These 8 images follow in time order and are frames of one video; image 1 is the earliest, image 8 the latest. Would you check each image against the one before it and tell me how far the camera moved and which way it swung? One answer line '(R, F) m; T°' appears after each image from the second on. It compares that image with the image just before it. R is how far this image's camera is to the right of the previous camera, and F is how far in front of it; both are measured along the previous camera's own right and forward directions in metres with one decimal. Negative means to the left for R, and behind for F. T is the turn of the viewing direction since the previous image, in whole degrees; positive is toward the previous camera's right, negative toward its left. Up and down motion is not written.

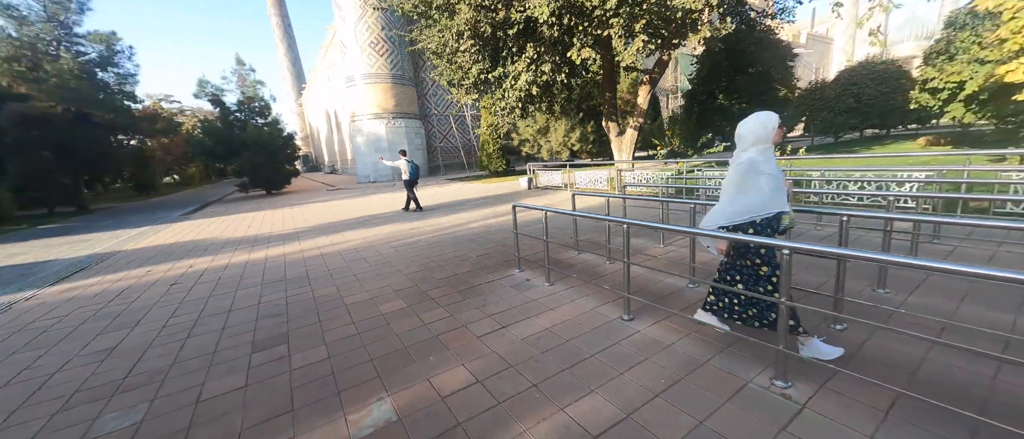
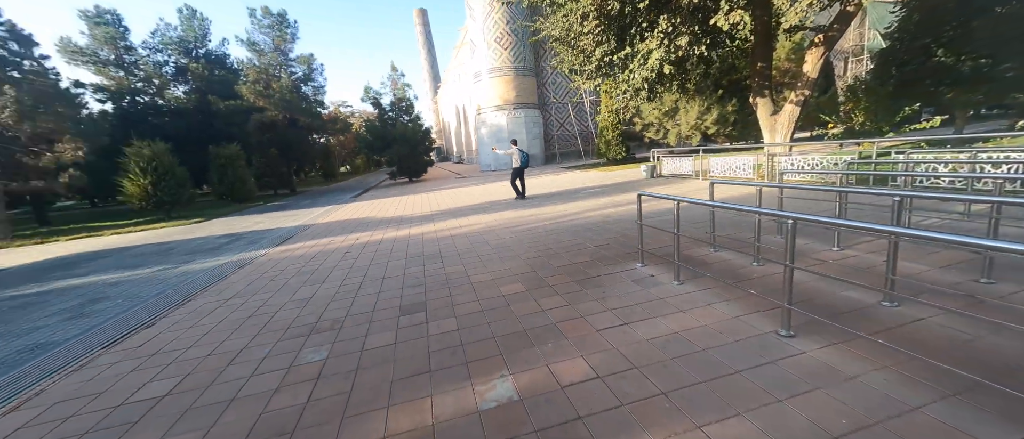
(-0.1, 0.0) m; -19°
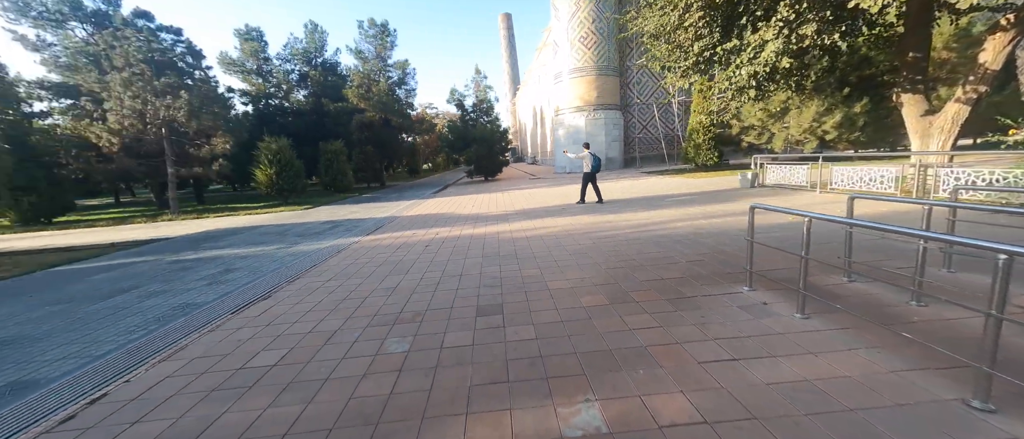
(-0.1, +0.1) m; -12°
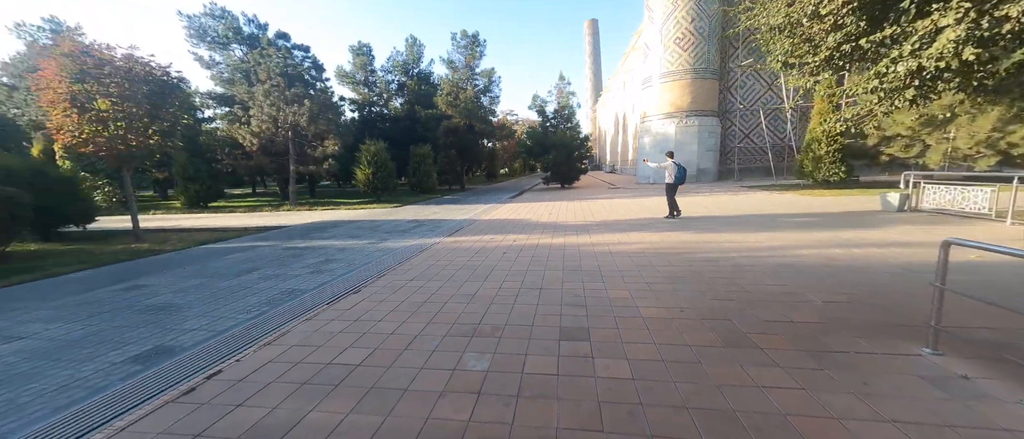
(-0.2, +0.2) m; -12°
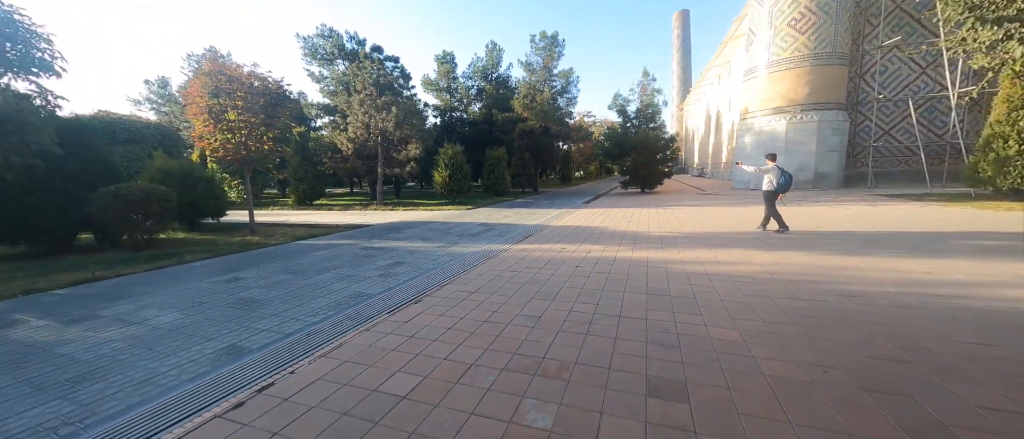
(0.0, +0.5) m; -12°
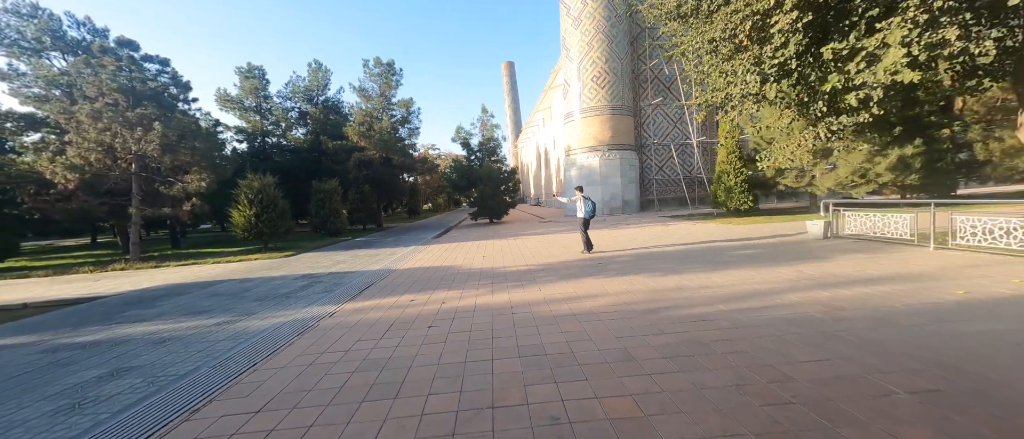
(+0.2, +1.0) m; +25°
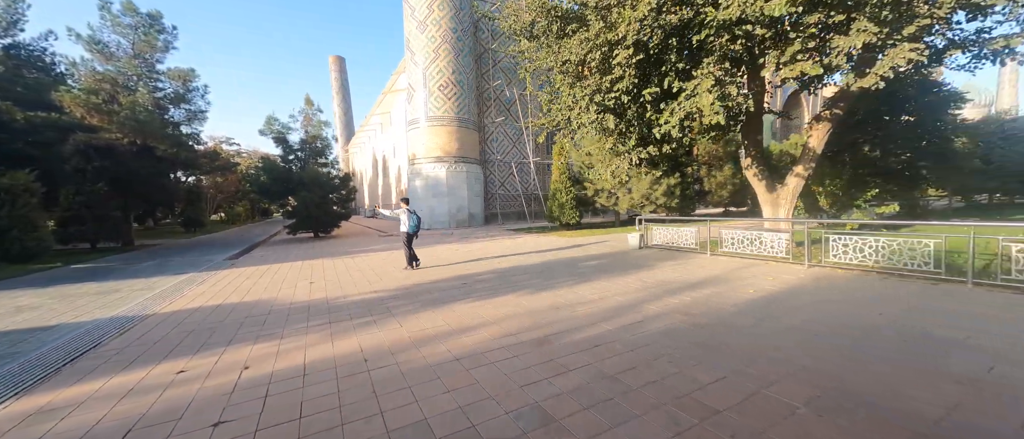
(-0.2, +1.0) m; +27°
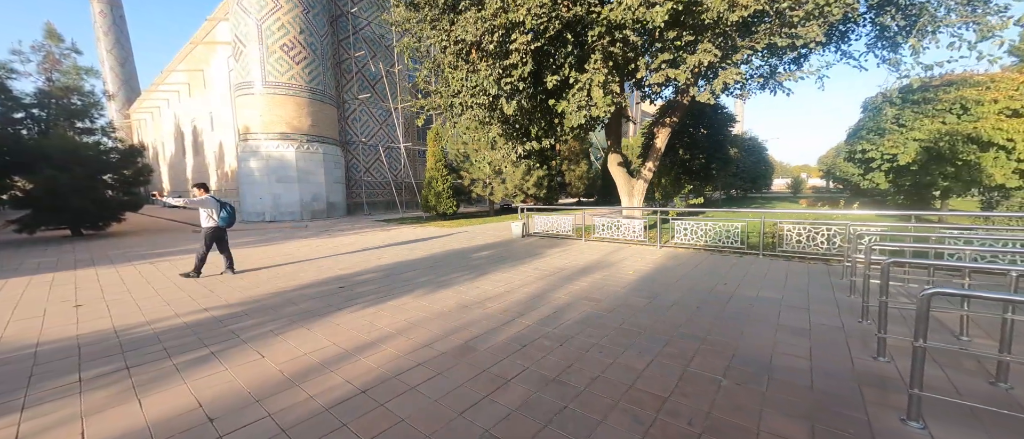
(-0.4, +0.6) m; +22°
